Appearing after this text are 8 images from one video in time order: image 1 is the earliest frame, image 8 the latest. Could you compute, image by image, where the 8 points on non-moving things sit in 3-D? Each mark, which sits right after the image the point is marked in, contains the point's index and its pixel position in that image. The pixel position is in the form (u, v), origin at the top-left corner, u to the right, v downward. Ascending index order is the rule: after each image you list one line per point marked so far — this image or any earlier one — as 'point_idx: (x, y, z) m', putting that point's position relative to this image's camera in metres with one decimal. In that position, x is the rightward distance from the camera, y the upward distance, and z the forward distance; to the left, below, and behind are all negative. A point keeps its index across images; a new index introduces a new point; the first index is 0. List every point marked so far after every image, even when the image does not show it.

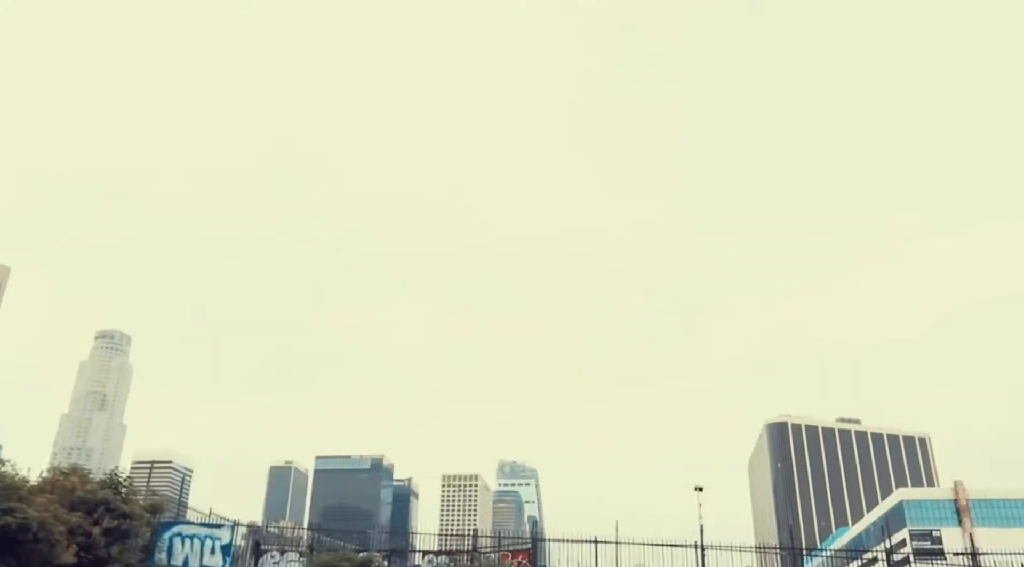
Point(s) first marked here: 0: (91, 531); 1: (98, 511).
0: (-9.8, -5.8, +18.4) m
1: (-9.8, -5.4, +18.8) m
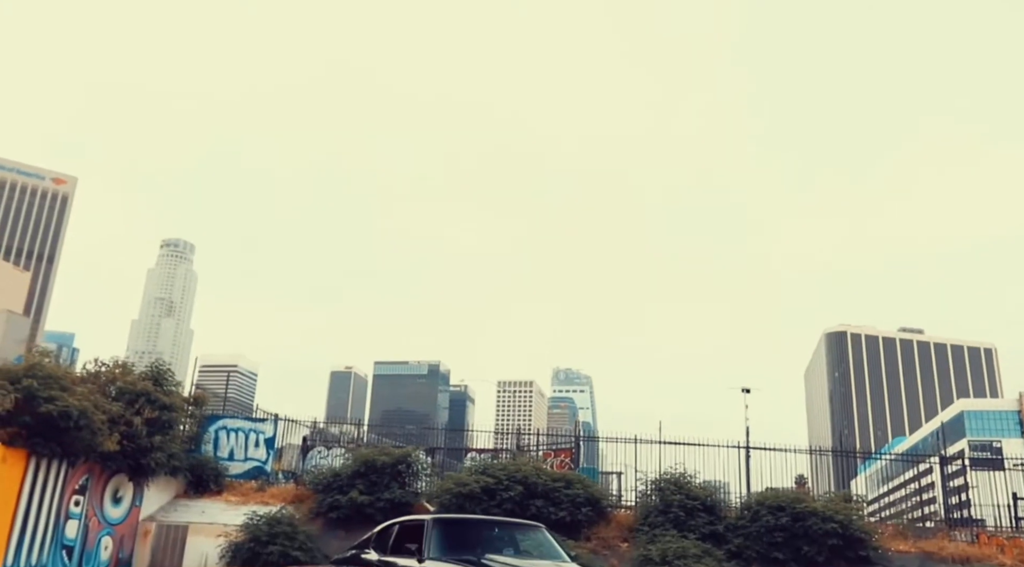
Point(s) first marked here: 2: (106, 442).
0: (-9.0, -3.3, +18.7) m
1: (-9.0, -2.9, +19.1) m
2: (-9.0, -3.5, +17.4) m
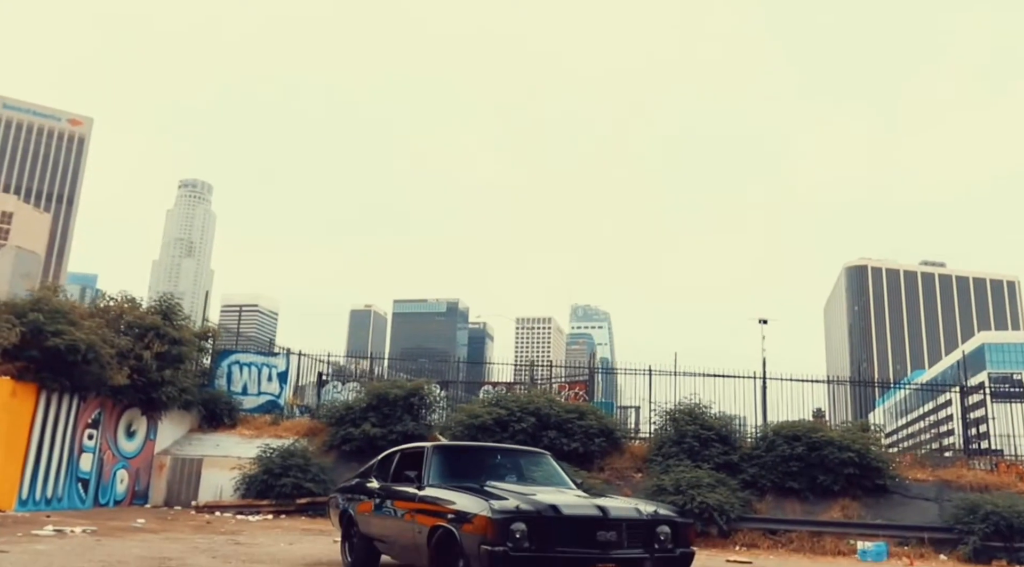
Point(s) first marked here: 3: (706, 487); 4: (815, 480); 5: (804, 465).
0: (-8.7, -1.7, +18.6) m
1: (-8.7, -1.3, +18.9) m
2: (-8.7, -2.0, +17.4) m
3: (+4.4, -4.6, +17.7) m
4: (+7.1, -4.6, +18.6) m
5: (+6.9, -4.3, +18.7) m
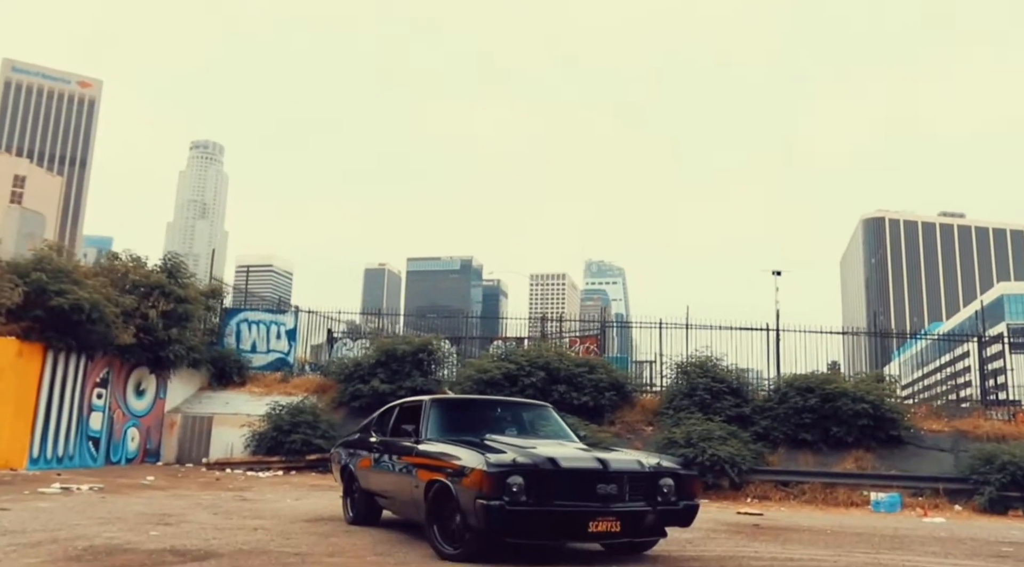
0: (-8.5, -0.7, +18.5) m
1: (-8.5, -0.3, +18.8) m
2: (-8.6, -1.1, +17.3) m
3: (+4.6, -3.5, +17.5) m
4: (+7.3, -3.4, +18.3) m
5: (+7.1, -3.1, +18.4) m
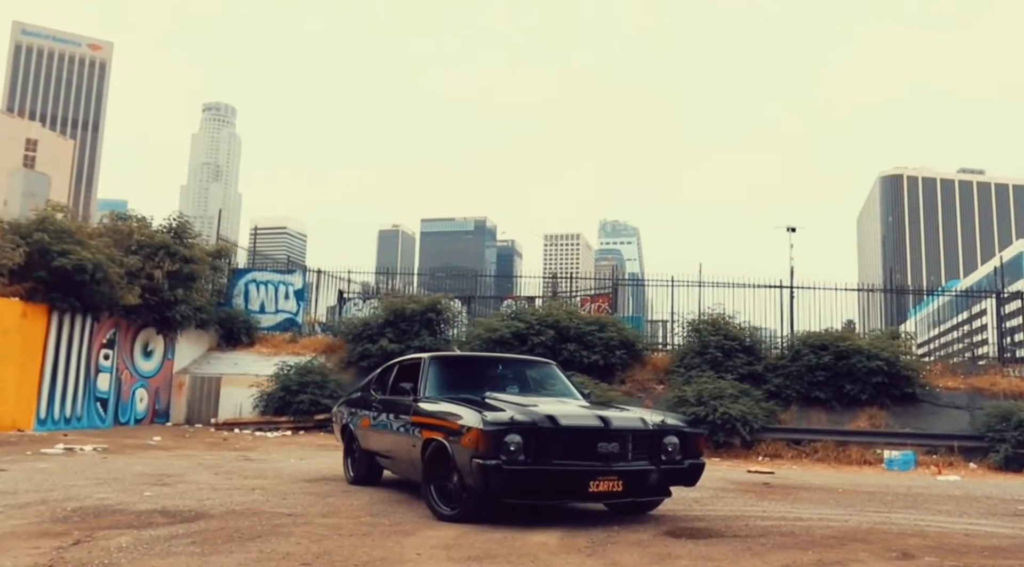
0: (-8.3, +0.2, +18.4) m
1: (-8.3, +0.7, +18.7) m
2: (-8.4, -0.3, +17.2) m
3: (+4.7, -2.5, +17.3) m
4: (+7.5, -2.4, +18.1) m
5: (+7.3, -2.1, +18.1) m
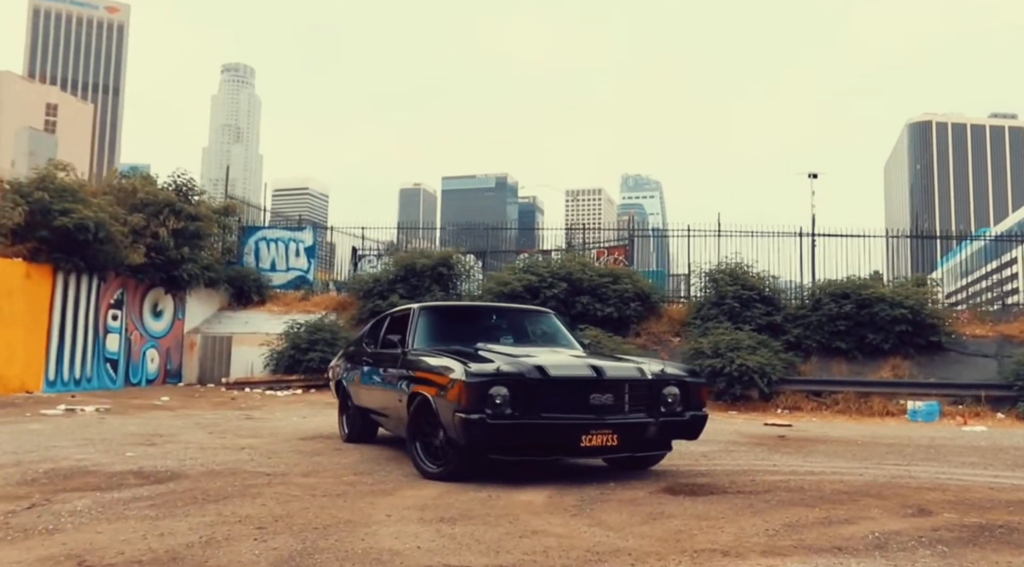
0: (-8.1, +1.1, +18.1) m
1: (-8.1, +1.6, +18.4) m
2: (-8.2, +0.6, +17.0) m
3: (+5.0, -1.4, +16.8) m
4: (+7.8, -1.2, +17.5) m
5: (+7.6, -0.9, +17.6) m
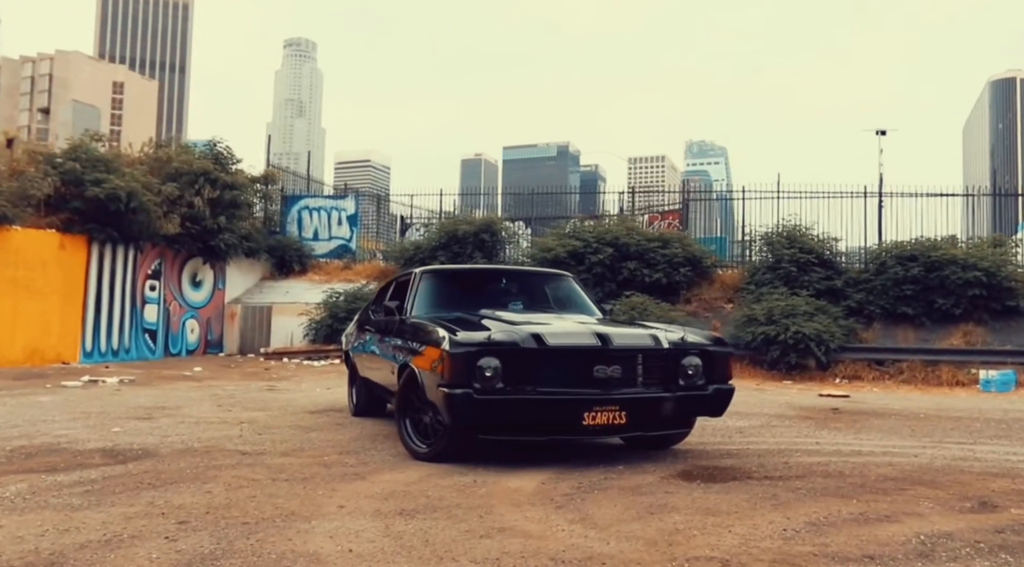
0: (-7.2, +1.8, +18.0) m
1: (-7.2, +2.3, +18.2) m
2: (-7.4, +1.3, +16.9) m
3: (+5.8, -0.6, +15.7) m
4: (+8.6, -0.4, +16.2) m
5: (+8.4, -0.1, +16.3) m
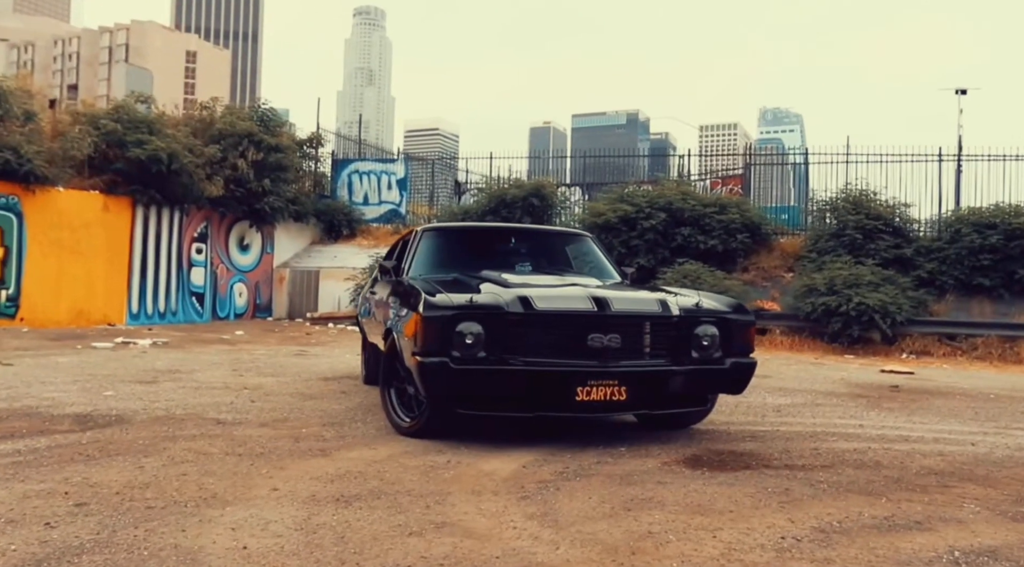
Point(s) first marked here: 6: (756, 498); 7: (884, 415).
0: (-6.2, +2.7, +17.9) m
1: (-6.1, +3.1, +18.1) m
2: (-6.4, +2.0, +16.8) m
3: (+6.6, 0.0, +14.6) m
4: (+9.5, +0.2, +14.8) m
5: (+9.3, +0.5, +14.9) m
6: (+1.1, -1.0, +3.6) m
7: (+3.3, -1.2, +7.0) m
